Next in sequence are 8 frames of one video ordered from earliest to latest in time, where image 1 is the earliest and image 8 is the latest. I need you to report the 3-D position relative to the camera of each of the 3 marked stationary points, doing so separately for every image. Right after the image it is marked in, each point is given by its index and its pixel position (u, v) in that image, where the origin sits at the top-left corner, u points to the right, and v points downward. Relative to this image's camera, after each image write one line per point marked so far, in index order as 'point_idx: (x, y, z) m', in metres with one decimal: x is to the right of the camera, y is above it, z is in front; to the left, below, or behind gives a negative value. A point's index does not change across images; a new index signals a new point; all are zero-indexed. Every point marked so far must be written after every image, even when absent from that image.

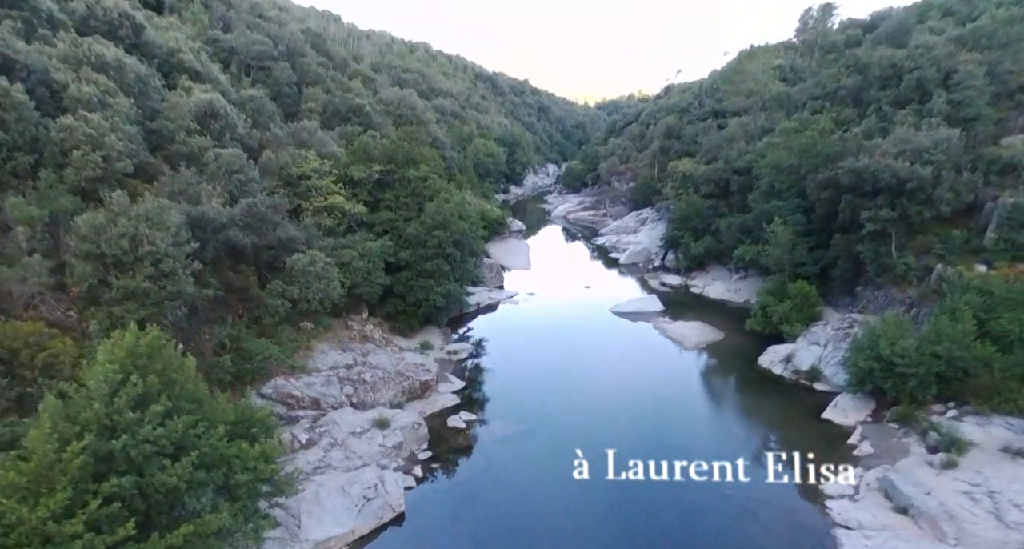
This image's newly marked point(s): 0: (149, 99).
0: (-12.5, +6.1, +18.8) m
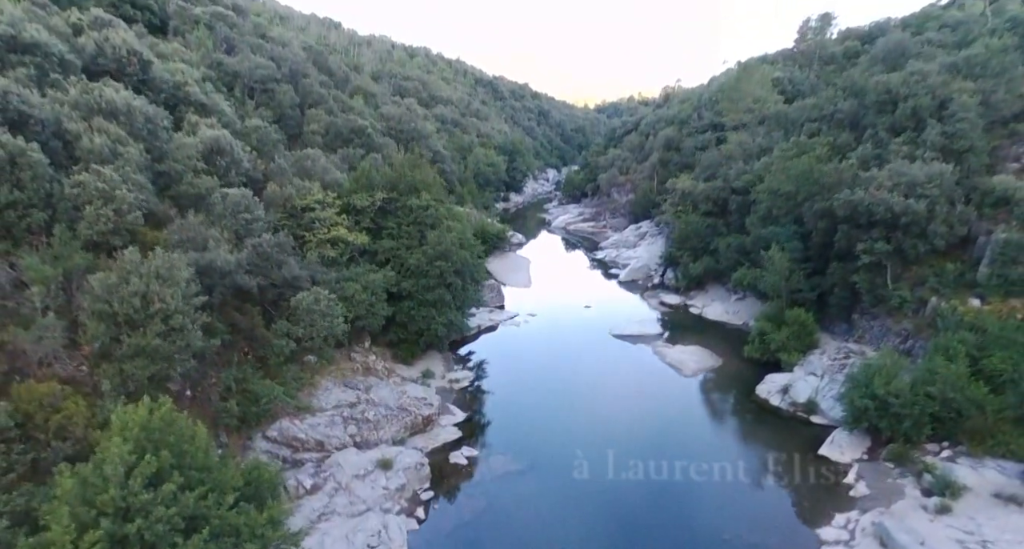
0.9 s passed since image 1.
0: (-12.4, +4.7, +19.2) m
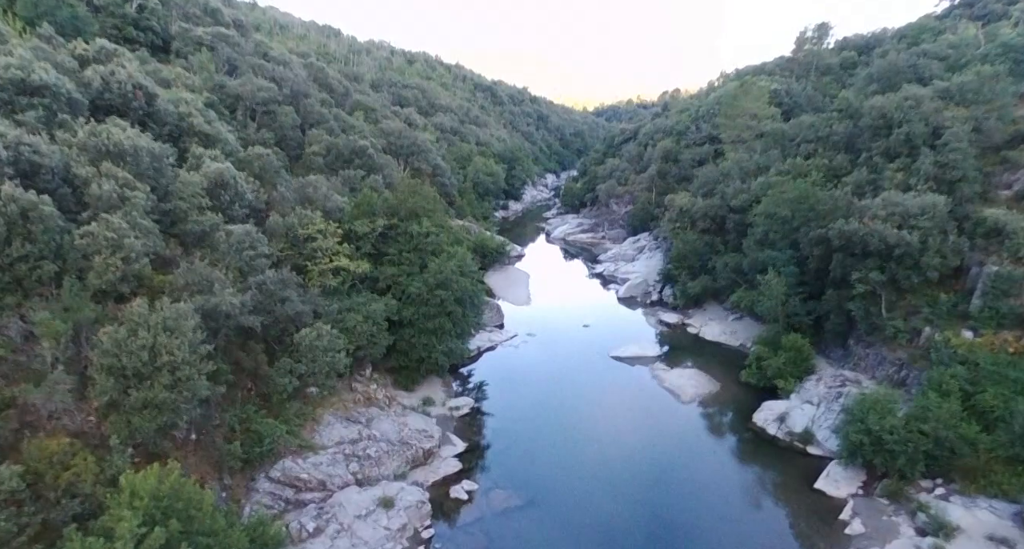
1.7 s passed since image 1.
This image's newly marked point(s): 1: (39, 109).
0: (-12.4, +3.4, +19.5) m
1: (-16.0, +5.6, +18.5) m
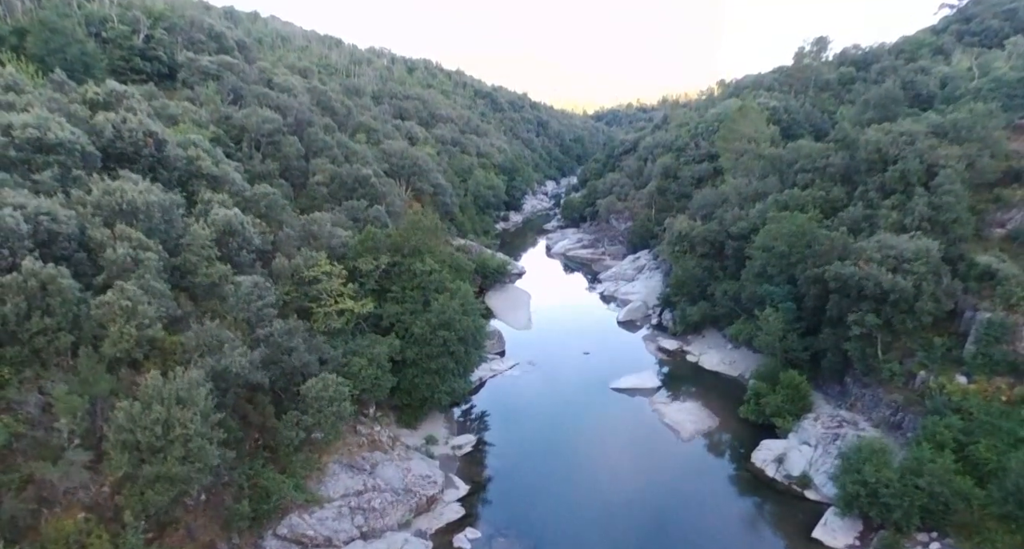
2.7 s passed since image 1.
0: (-12.4, +1.5, +20.0) m
1: (-15.9, +3.7, +19.0) m
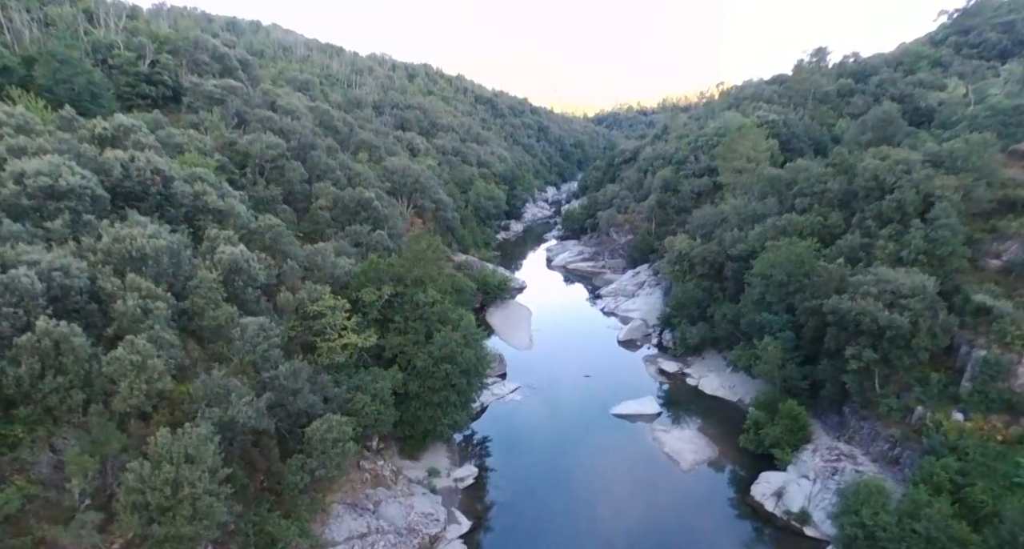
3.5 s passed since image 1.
0: (-12.3, 0.0, +20.3) m
1: (-15.9, +2.1, +19.4) m
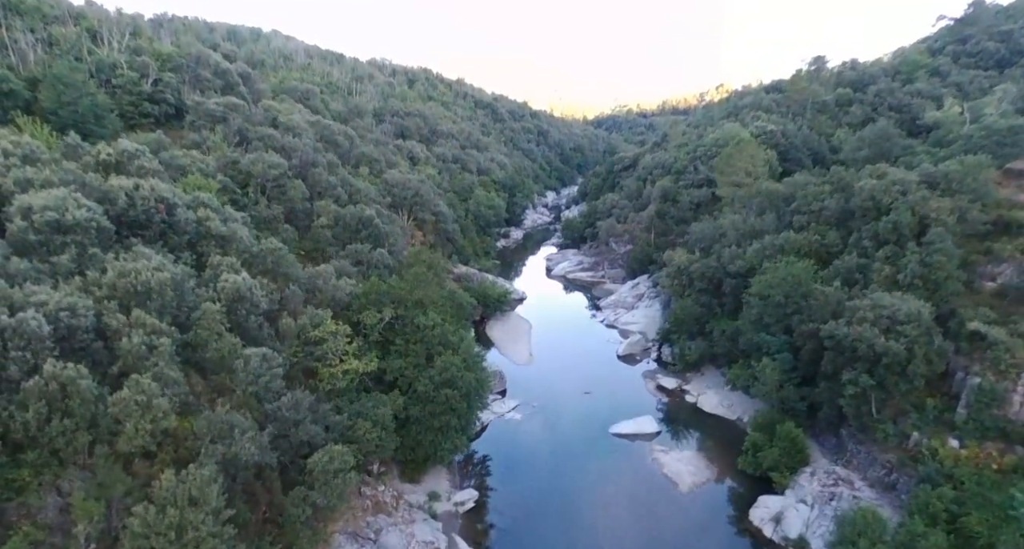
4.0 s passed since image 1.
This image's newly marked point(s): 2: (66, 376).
0: (-12.3, -1.3, +20.6) m
1: (-15.9, +0.9, +19.7) m
2: (-11.7, -2.7, +14.3) m
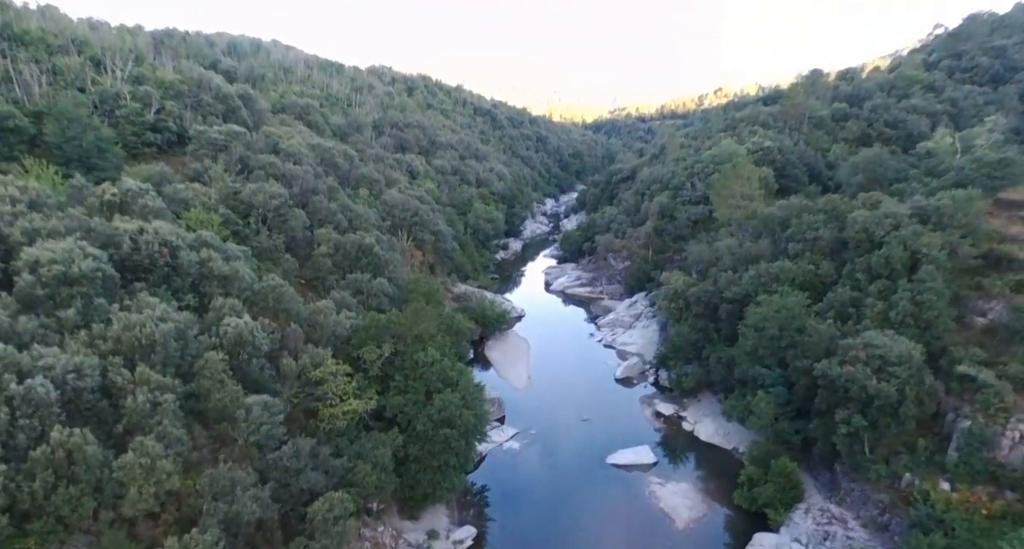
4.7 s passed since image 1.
0: (-12.4, -3.2, +21.0) m
1: (-16.0, -1.0, +20.1) m
2: (-11.8, -4.5, +14.7) m
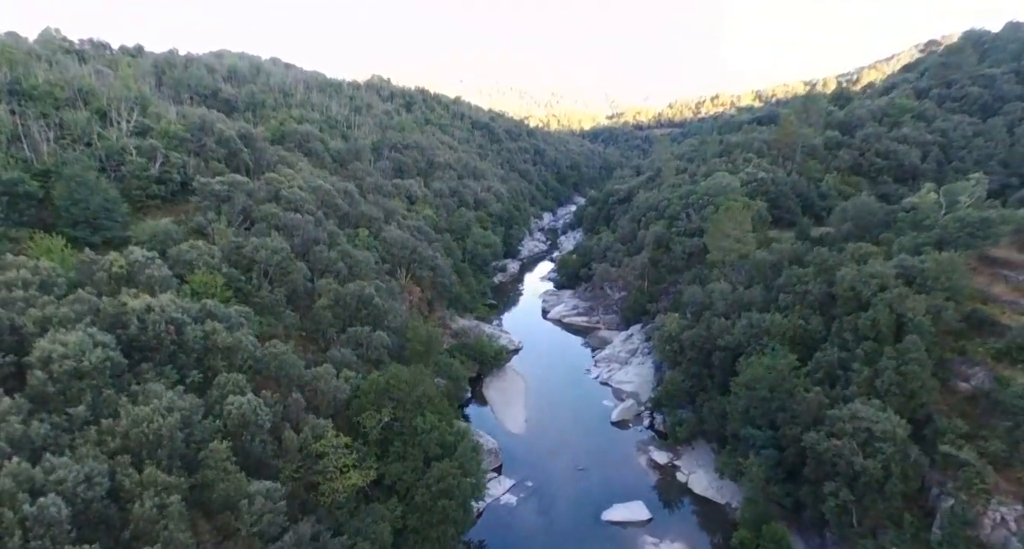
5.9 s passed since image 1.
0: (-12.6, -6.8, +21.6) m
1: (-16.2, -4.6, +20.8) m
2: (-11.9, -8.0, +15.3) m
